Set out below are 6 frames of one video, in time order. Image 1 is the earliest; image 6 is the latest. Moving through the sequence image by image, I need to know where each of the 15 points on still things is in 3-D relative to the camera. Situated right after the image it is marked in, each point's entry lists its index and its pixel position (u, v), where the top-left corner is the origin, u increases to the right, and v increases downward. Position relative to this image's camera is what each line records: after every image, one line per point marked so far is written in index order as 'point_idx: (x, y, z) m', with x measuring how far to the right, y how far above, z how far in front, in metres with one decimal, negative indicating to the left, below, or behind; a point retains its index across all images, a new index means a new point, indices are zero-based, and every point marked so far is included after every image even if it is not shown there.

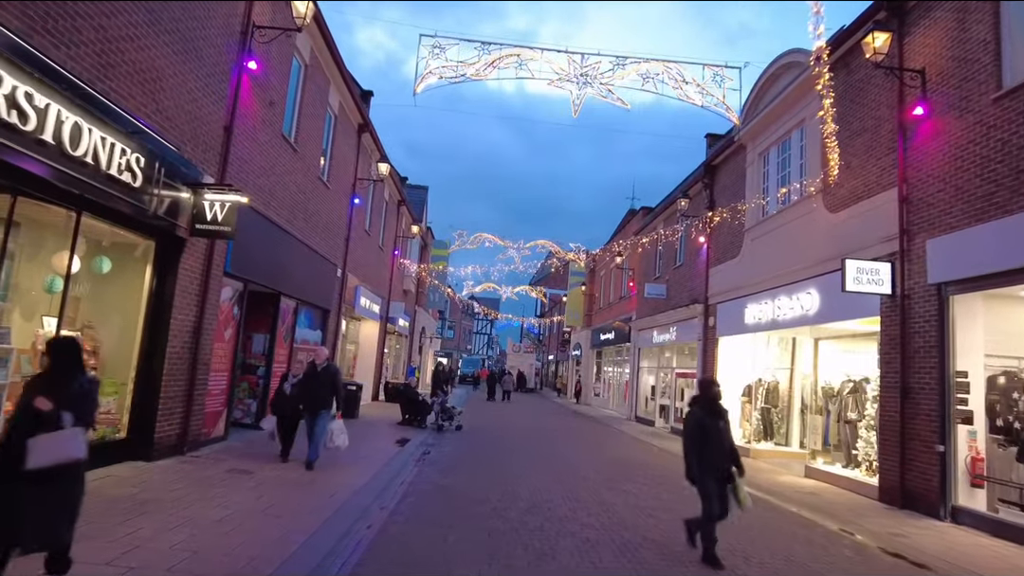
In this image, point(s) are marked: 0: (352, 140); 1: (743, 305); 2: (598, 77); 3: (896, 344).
0: (-4.0, +3.6, +15.4) m
1: (+5.3, -0.4, +14.3) m
2: (+1.2, +2.9, +8.9) m
3: (+5.3, -0.8, +8.7) m
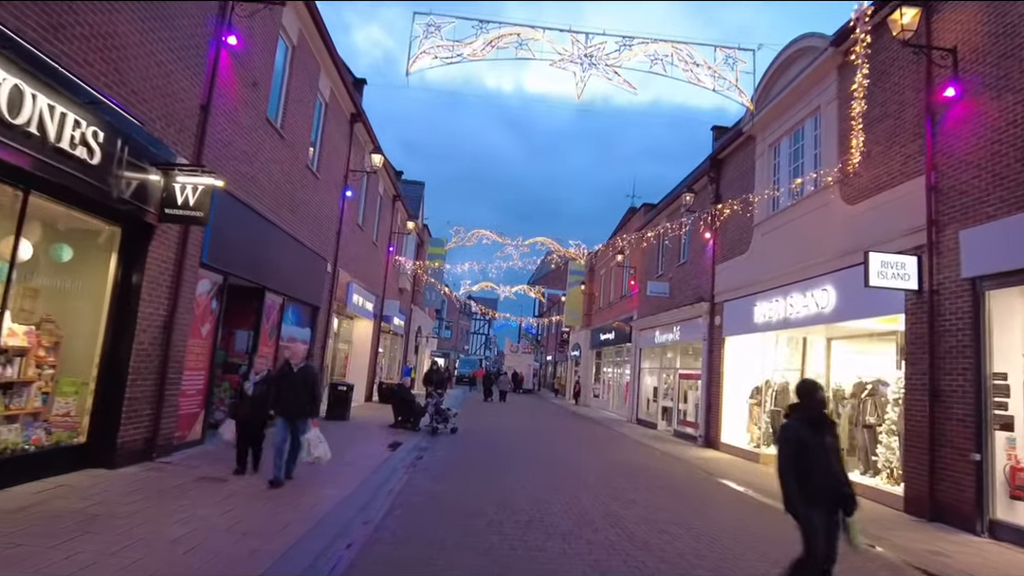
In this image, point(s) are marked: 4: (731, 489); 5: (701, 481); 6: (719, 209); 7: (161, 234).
0: (-4.0, +3.7, +14.7) m
1: (+5.2, -0.3, +13.6) m
2: (+1.2, +3.0, +8.3) m
3: (+5.3, -0.7, +8.0) m
4: (+3.3, -3.1, +9.5) m
5: (+3.0, -3.1, +10.0) m
6: (+5.2, +2.0, +15.5) m
7: (-4.0, +0.6, +7.2) m
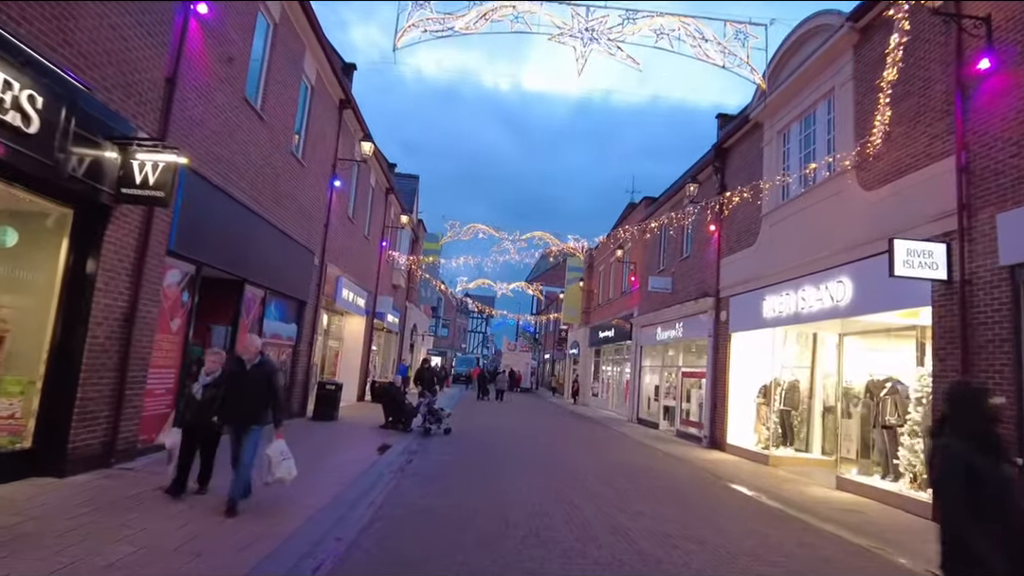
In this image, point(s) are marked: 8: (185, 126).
0: (-4.1, +3.9, +14.0) m
1: (+5.2, -0.2, +13.0) m
2: (+1.2, +3.1, +7.6) m
3: (+5.3, -0.6, +7.4) m
4: (+3.3, -2.9, +8.8) m
5: (+3.0, -3.0, +9.4) m
6: (+5.1, +2.1, +14.9) m
7: (-4.1, +0.7, +6.5) m
8: (-4.0, +2.0, +7.6) m
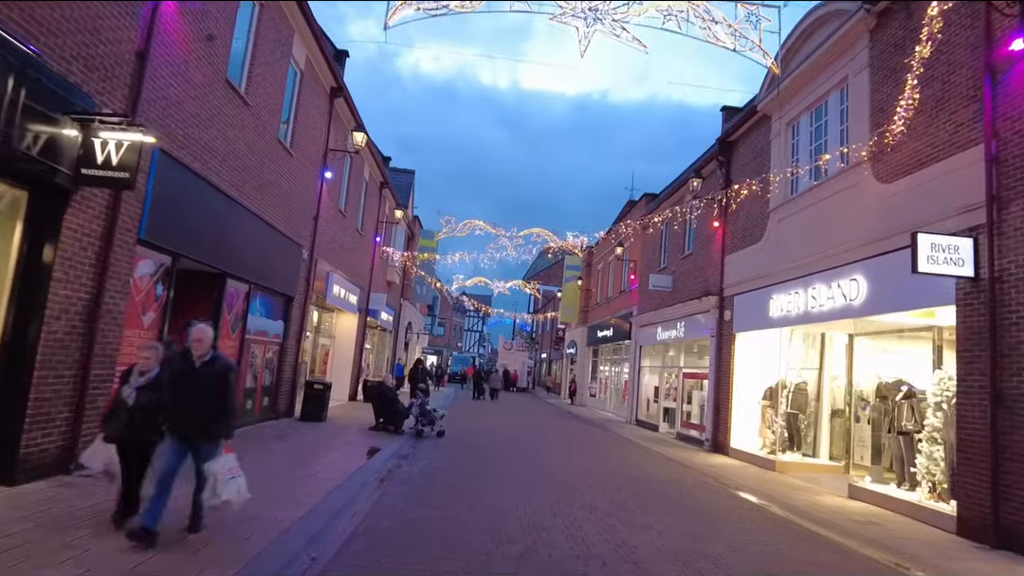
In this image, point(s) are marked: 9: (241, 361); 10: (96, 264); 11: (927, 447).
0: (-4.1, +4.0, +13.5) m
1: (+5.1, -0.2, +12.5) m
2: (+1.1, +3.2, +7.1) m
3: (+5.2, -0.6, +6.9) m
4: (+3.2, -2.9, +8.3) m
5: (+2.9, -2.9, +8.9) m
6: (+5.0, +2.1, +14.4) m
7: (-4.1, +0.8, +6.0) m
8: (-4.0, +2.1, +7.1) m
9: (-4.6, -1.2, +10.7) m
10: (-4.2, +0.2, +6.3) m
11: (+5.6, -2.1, +8.4) m
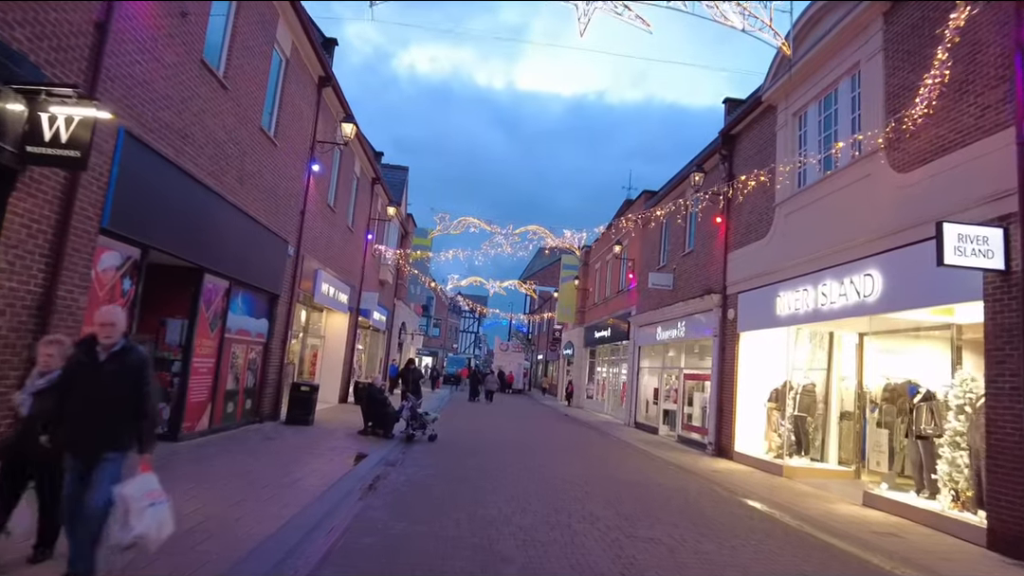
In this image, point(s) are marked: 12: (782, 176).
0: (-4.2, +4.0, +12.9) m
1: (+5.0, -0.1, +12.0) m
2: (+1.1, +3.3, +6.6) m
3: (+5.2, -0.5, +6.4) m
4: (+3.1, -2.8, +7.8) m
5: (+2.8, -2.9, +8.3) m
6: (+4.9, +2.2, +13.9) m
7: (-4.2, +0.9, +5.4) m
8: (-4.1, +2.1, +6.5) m
9: (-4.7, -1.2, +10.1) m
10: (-4.2, +0.3, +5.7) m
11: (+5.5, -2.1, +7.9) m
12: (+5.2, +2.2, +12.0) m
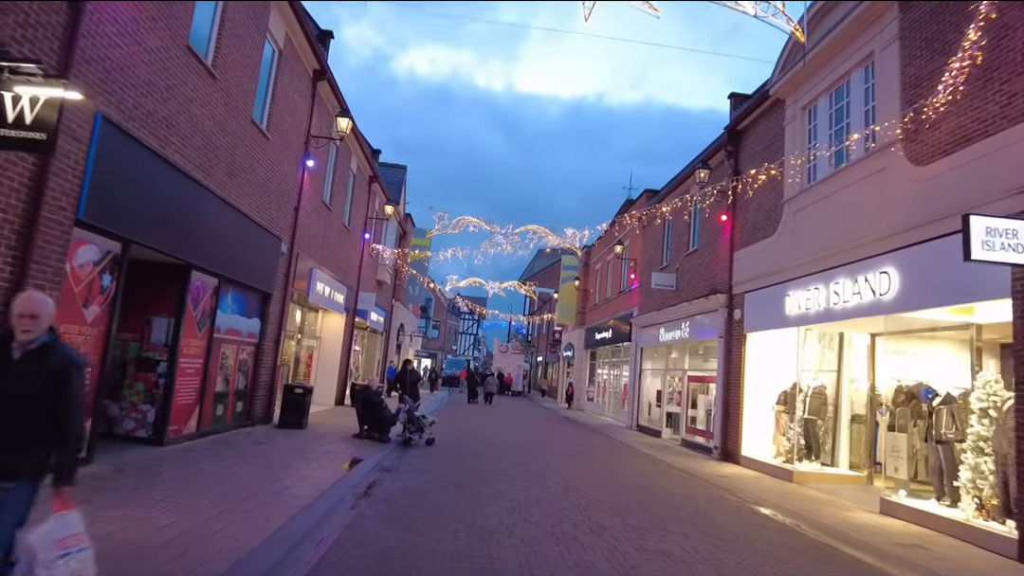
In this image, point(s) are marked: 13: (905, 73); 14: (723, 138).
0: (-4.2, +4.0, +12.6) m
1: (+5.0, -0.1, +11.6) m
2: (+1.1, +3.3, +6.2) m
3: (+5.2, -0.5, +6.0) m
4: (+3.1, -2.8, +7.4) m
5: (+2.9, -2.8, +8.0) m
6: (+4.9, +2.2, +13.5) m
7: (-4.2, +0.9, +5.0) m
8: (-4.0, +2.2, +6.1) m
9: (-4.7, -1.2, +9.7) m
10: (-4.2, +0.4, +5.3) m
11: (+5.5, -2.0, +7.5) m
12: (+5.2, +2.2, +11.6) m
13: (+5.4, +3.0, +8.6) m
14: (+4.9, +3.5, +14.5) m
